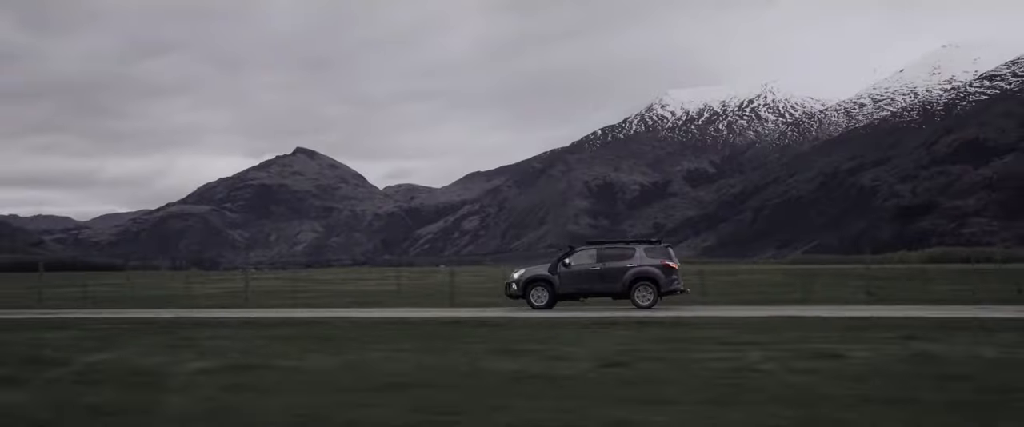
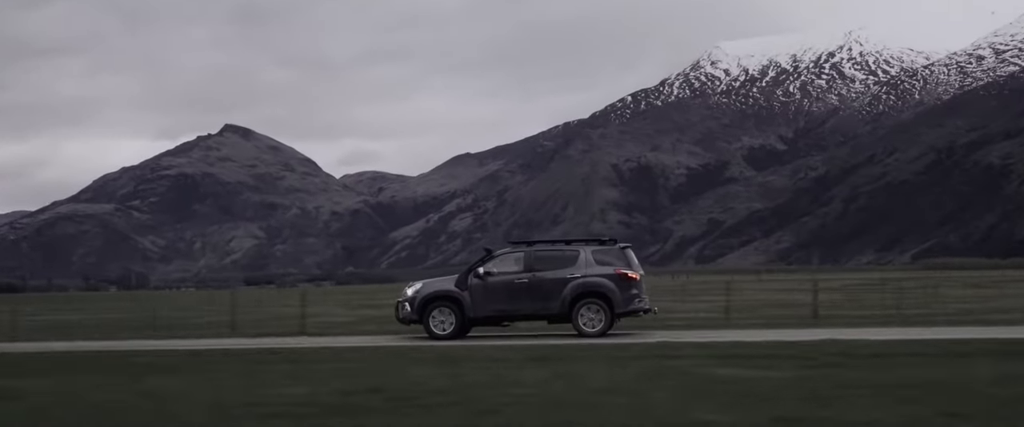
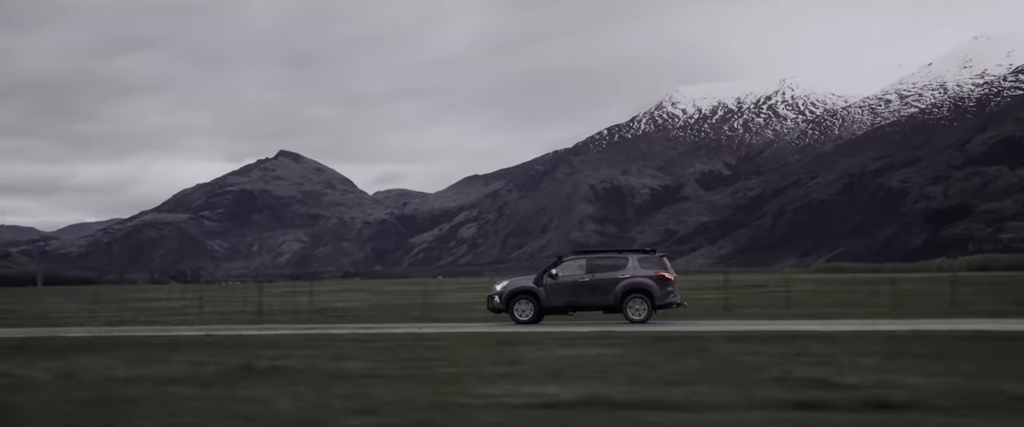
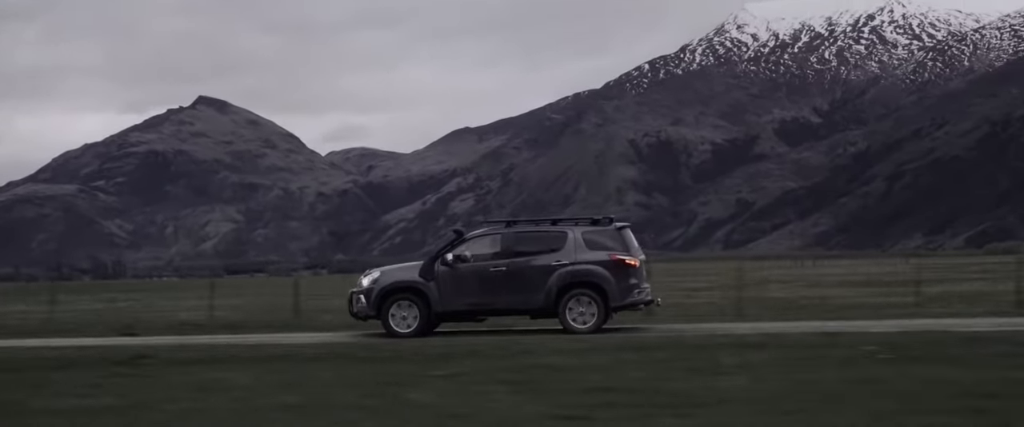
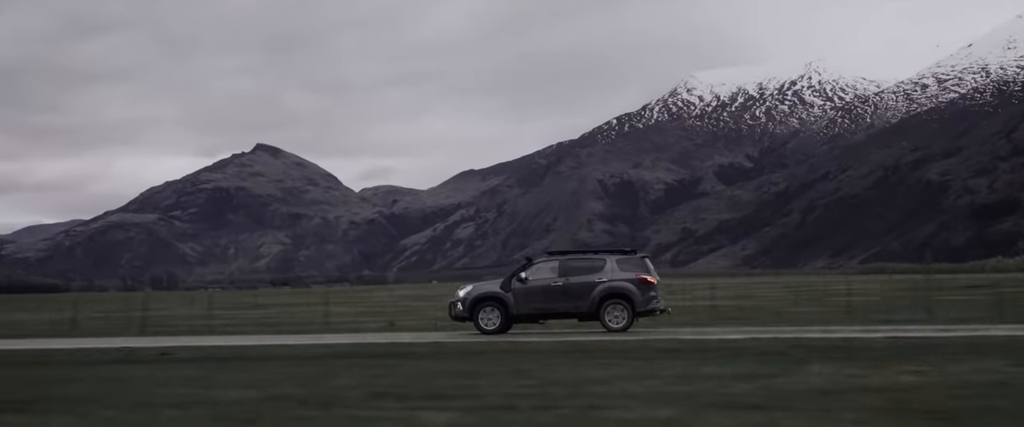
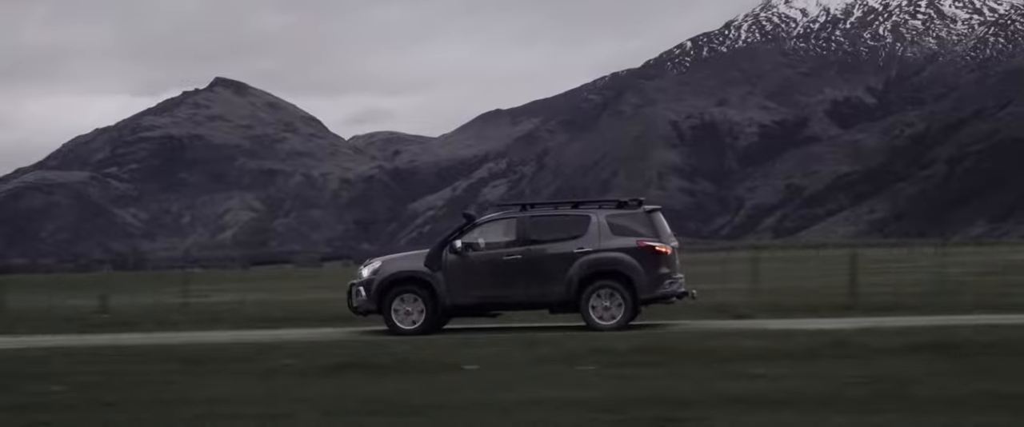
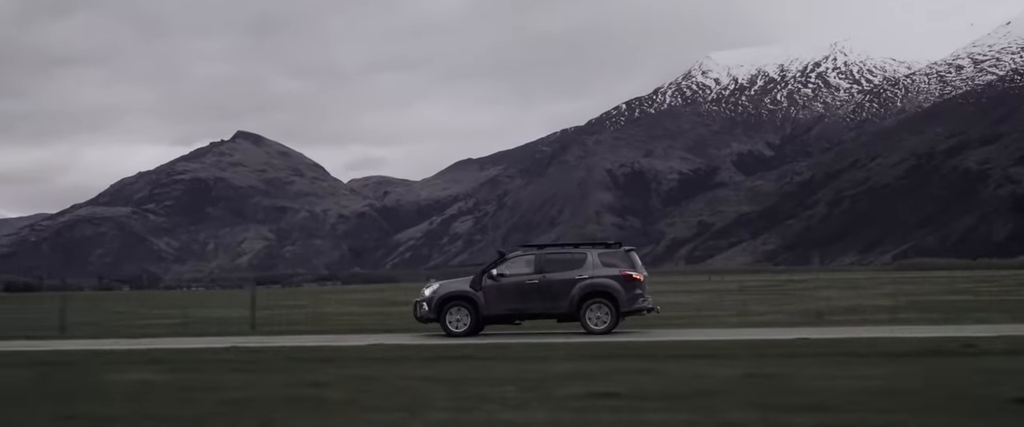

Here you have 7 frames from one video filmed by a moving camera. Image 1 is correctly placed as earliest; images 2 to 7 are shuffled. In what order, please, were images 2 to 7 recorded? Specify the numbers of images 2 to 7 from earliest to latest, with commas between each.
3, 5, 7, 2, 4, 6
